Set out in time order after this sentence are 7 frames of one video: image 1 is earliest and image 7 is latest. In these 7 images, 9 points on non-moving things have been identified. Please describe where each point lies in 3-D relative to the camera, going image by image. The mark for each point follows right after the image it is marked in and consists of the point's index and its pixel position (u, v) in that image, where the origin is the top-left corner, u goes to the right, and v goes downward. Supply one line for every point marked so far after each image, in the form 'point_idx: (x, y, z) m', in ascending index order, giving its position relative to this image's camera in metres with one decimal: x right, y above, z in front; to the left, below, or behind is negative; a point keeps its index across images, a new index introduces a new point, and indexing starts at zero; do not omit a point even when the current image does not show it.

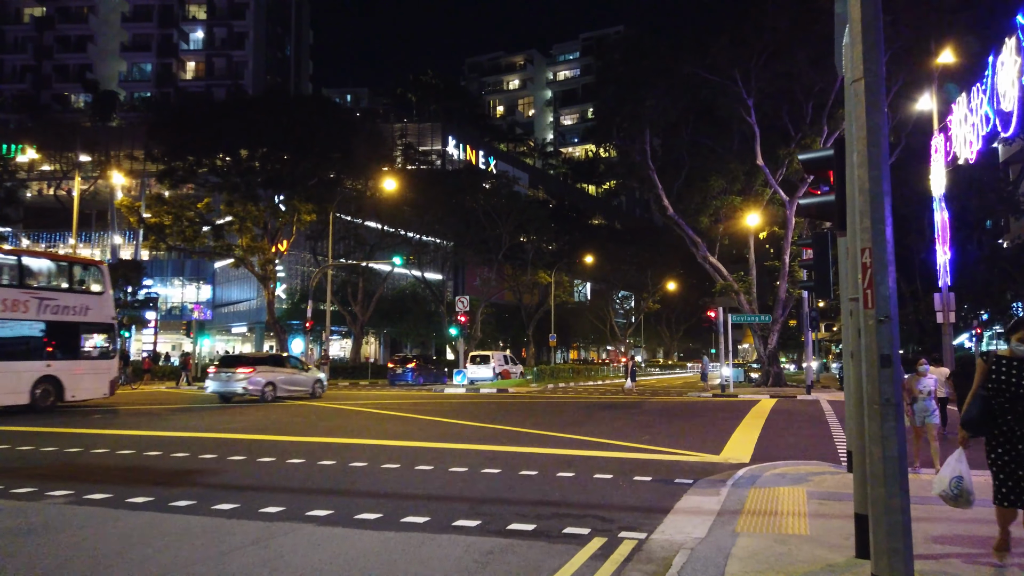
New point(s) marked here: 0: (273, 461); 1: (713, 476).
0: (-3.7, -2.7, +12.1) m
1: (+2.8, -2.7, +10.9) m
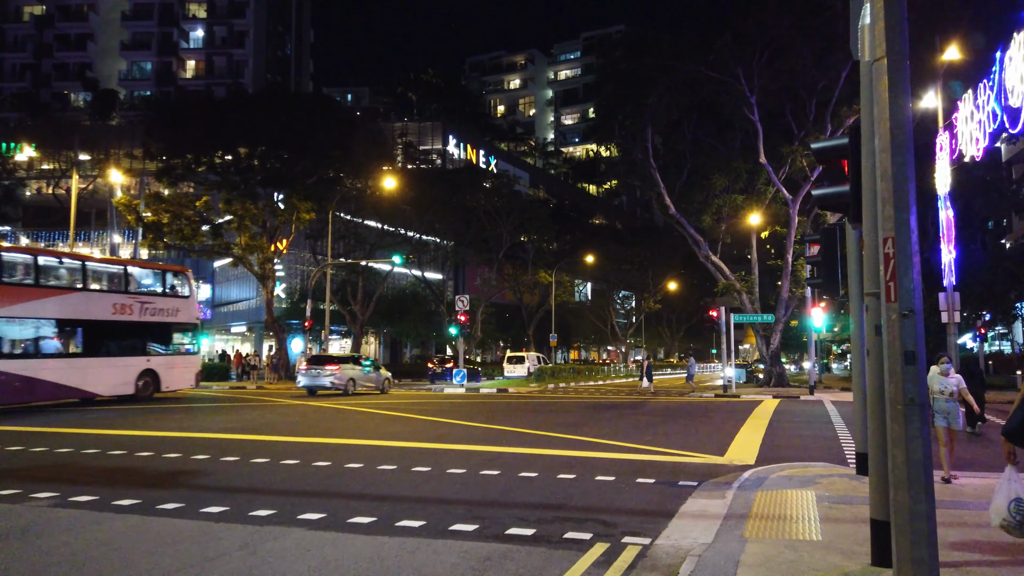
0: (-3.7, -2.7, +11.8) m
1: (+2.8, -2.6, +10.6) m
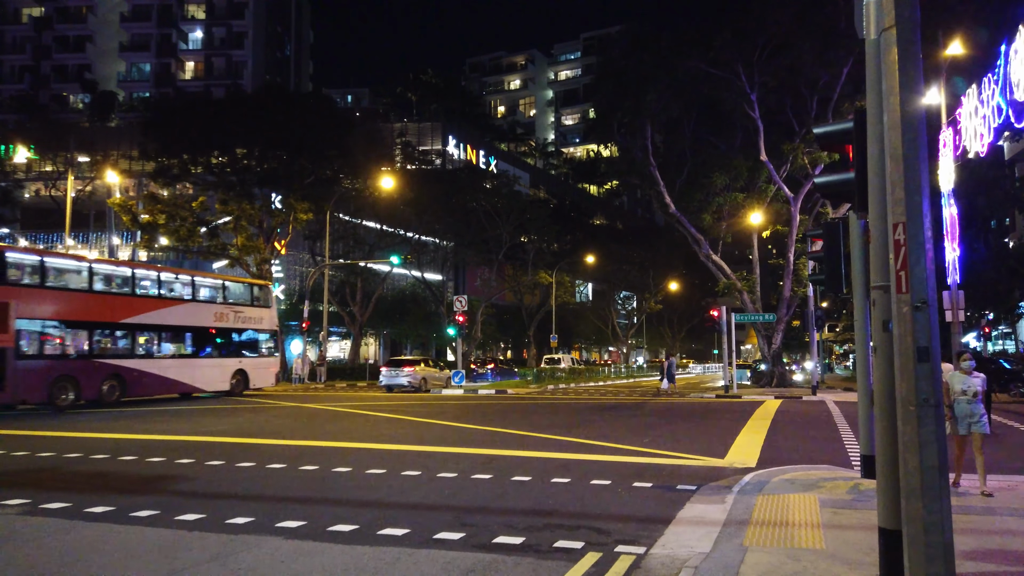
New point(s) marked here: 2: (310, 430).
0: (-3.8, -2.6, +11.4) m
1: (+2.7, -2.6, +10.2) m
2: (-4.5, -3.1, +17.0) m
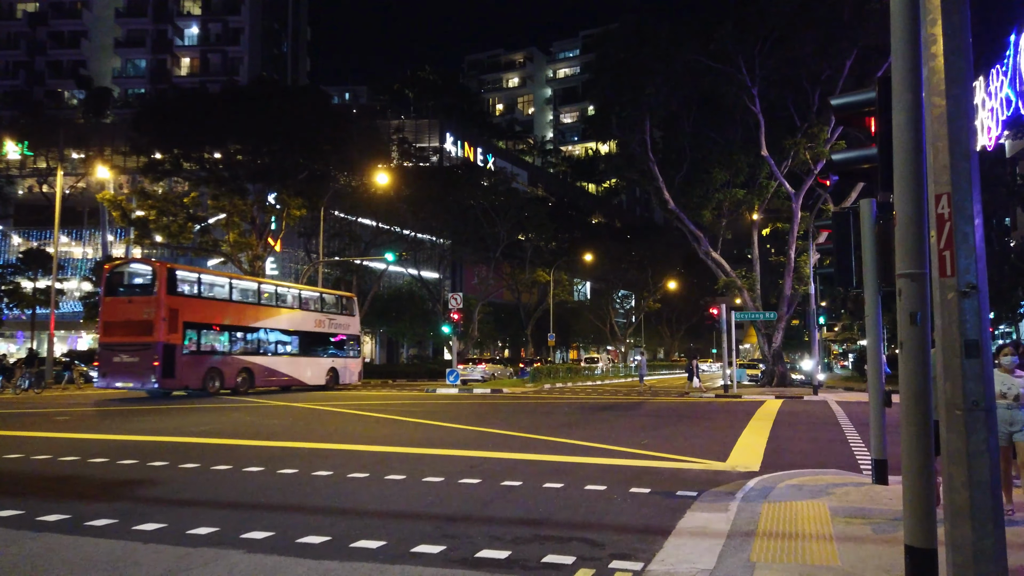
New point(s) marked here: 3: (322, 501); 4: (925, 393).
0: (-4.0, -2.6, +10.8) m
1: (+2.6, -2.5, +9.6) m
2: (-4.6, -3.0, +16.4) m
3: (-2.1, -2.4, +8.7) m
4: (+2.6, -0.7, +4.9) m
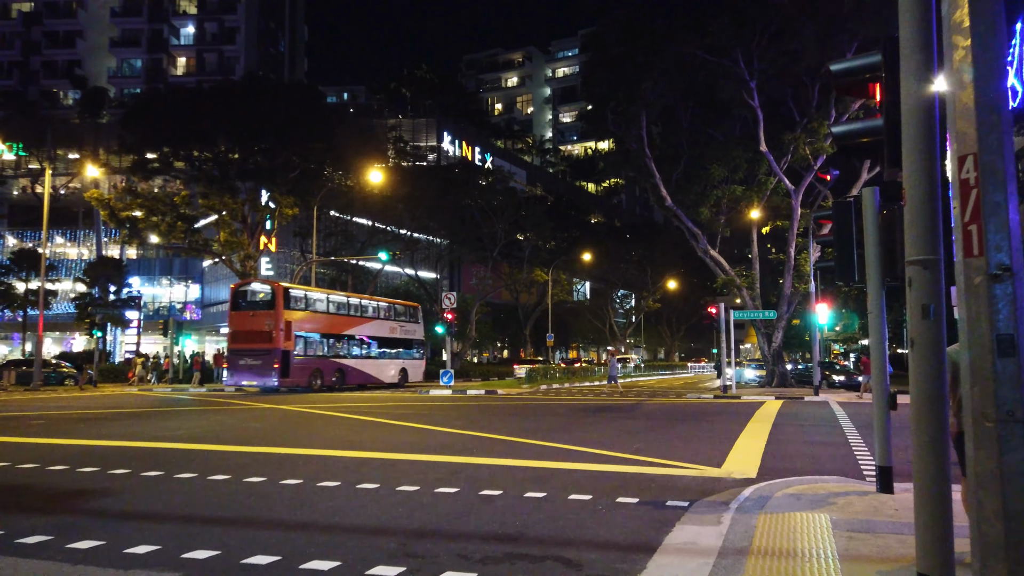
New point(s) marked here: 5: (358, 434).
0: (-4.2, -2.5, +10.2) m
1: (+2.4, -2.4, +9.0) m
2: (-4.8, -3.0, +15.8) m
3: (-2.4, -2.4, +8.1) m
4: (+2.4, -0.6, +4.3) m
5: (-3.2, -3.0, +15.9) m
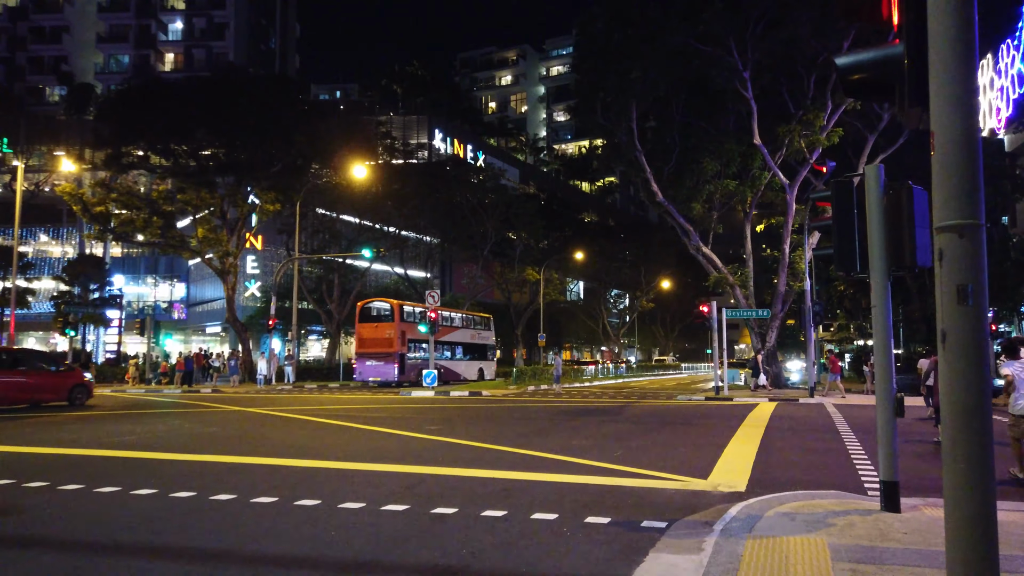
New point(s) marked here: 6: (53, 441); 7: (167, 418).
0: (-4.7, -2.4, +9.1) m
1: (+1.9, -2.4, +8.0) m
2: (-5.3, -2.9, +14.7) m
3: (-2.8, -2.3, +7.0) m
4: (+2.0, -0.5, +3.2) m
5: (-3.7, -2.9, +14.8) m
6: (-8.4, -2.9, +14.5) m
7: (-8.3, -3.2, +18.8) m
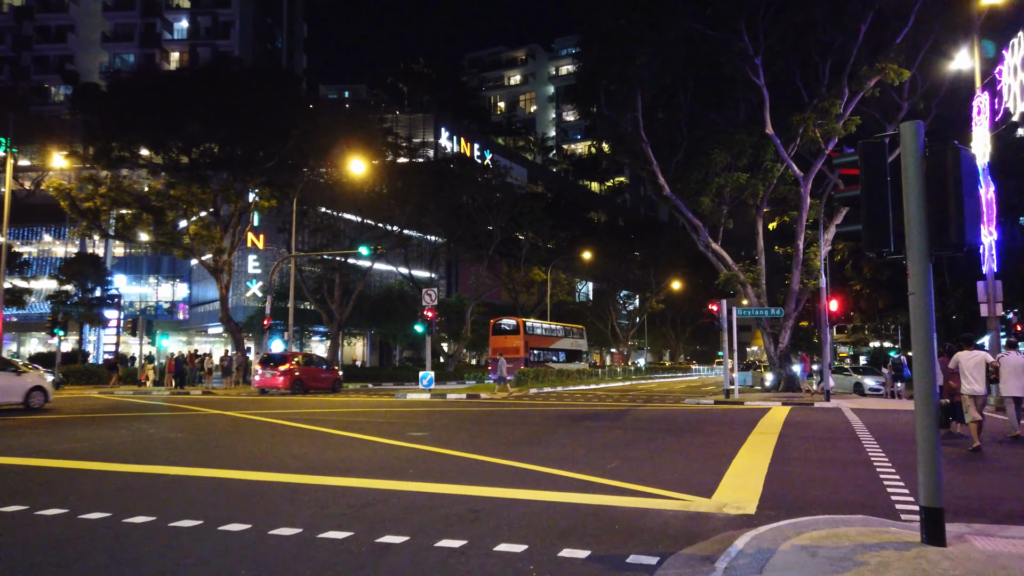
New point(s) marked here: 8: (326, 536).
0: (-5.0, -2.3, +7.8) m
1: (+1.6, -2.2, +6.6) m
2: (-5.6, -2.8, +13.4) m
3: (-3.2, -2.1, +5.7) m
4: (+1.6, -0.4, +1.8) m
5: (-3.9, -2.8, +13.5) m
6: (-8.7, -2.7, +13.3) m
7: (-8.5, -3.1, +17.6) m
8: (-1.7, -2.2, +7.0) m
